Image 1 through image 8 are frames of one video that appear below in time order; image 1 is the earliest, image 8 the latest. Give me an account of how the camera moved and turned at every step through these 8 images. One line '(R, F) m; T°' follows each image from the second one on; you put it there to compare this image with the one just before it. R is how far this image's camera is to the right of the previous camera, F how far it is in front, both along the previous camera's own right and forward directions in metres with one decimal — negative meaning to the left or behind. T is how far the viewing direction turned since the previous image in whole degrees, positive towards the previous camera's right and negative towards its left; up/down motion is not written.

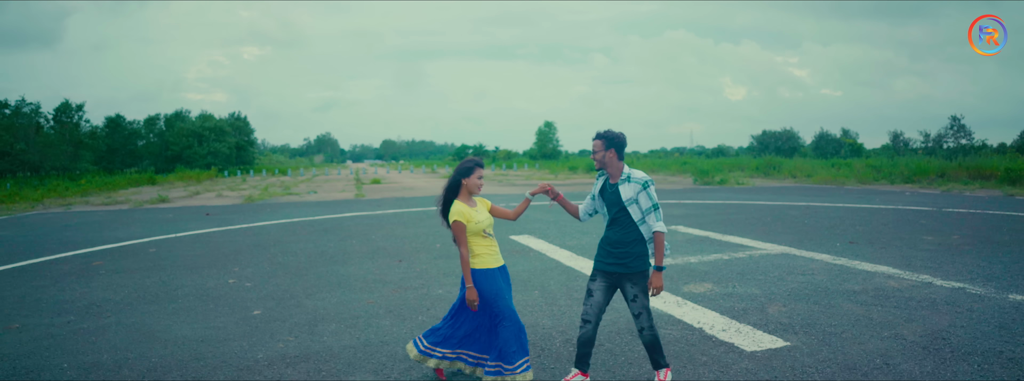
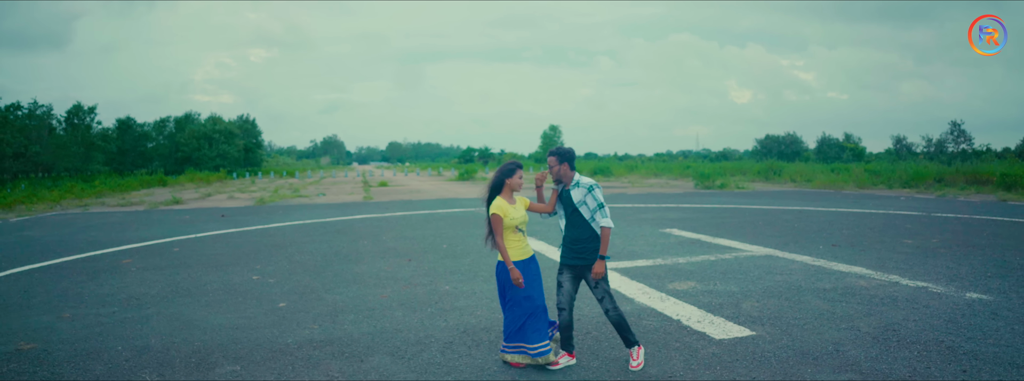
(+0.1, -0.5) m; -1°
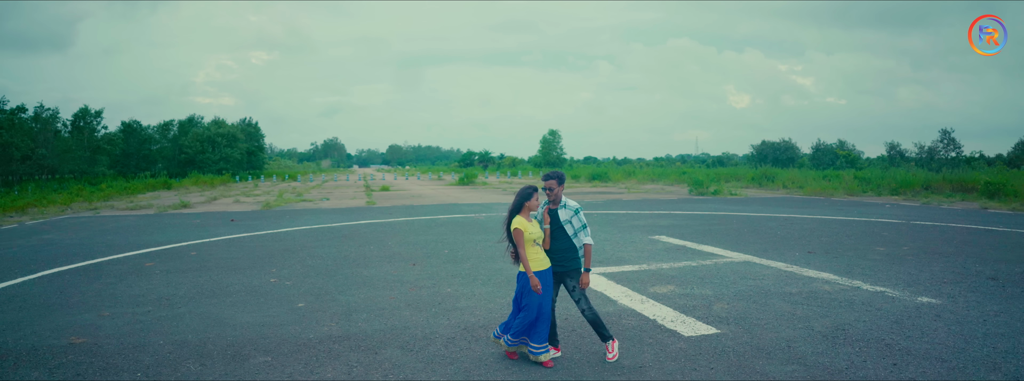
(0.0, -0.6) m; 0°
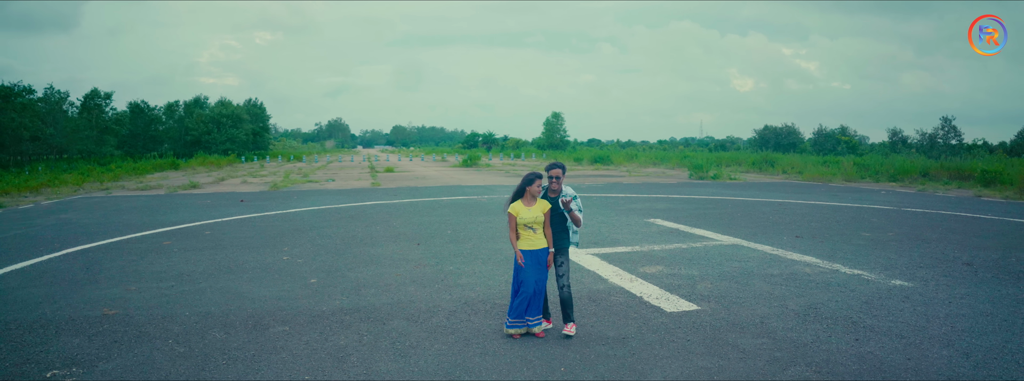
(+0.1, -0.4) m; 0°
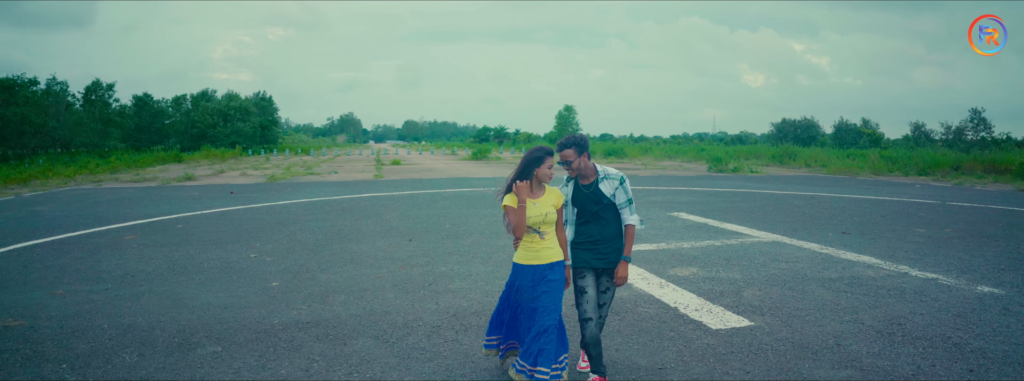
(+0.1, +1.1) m; -1°
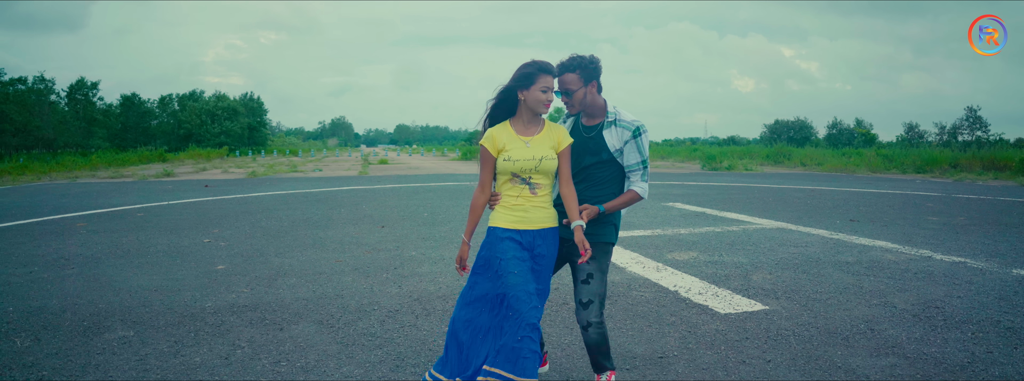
(+0.1, +0.6) m; +1°
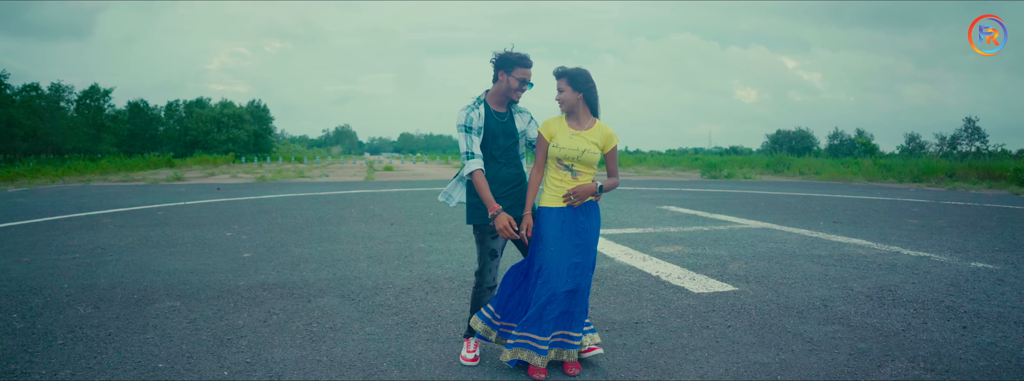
(0.0, -0.4) m; 0°
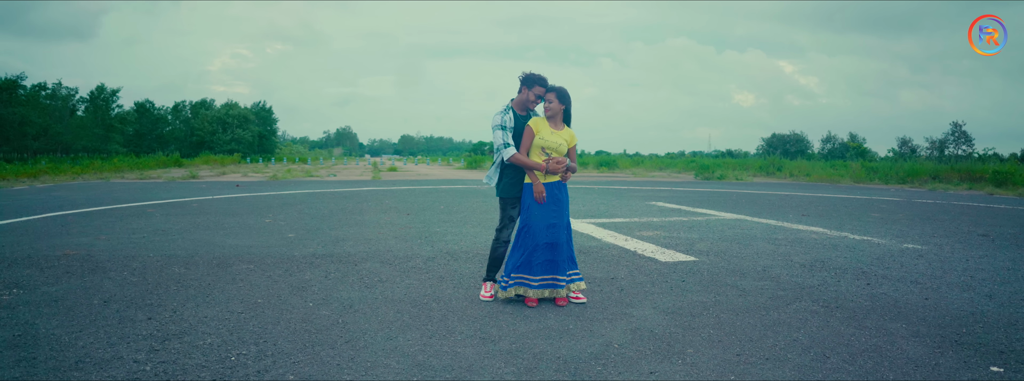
(0.0, -0.9) m; 0°
